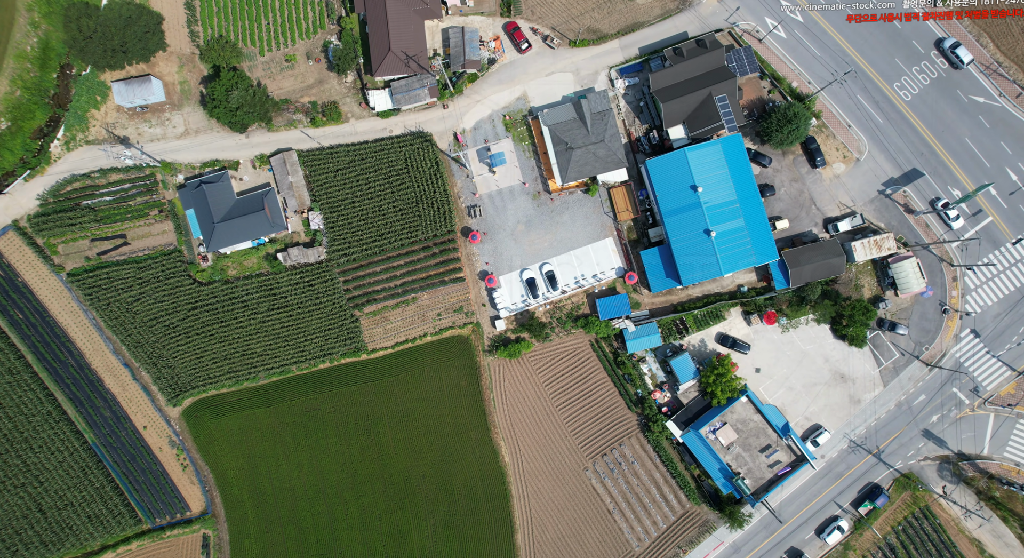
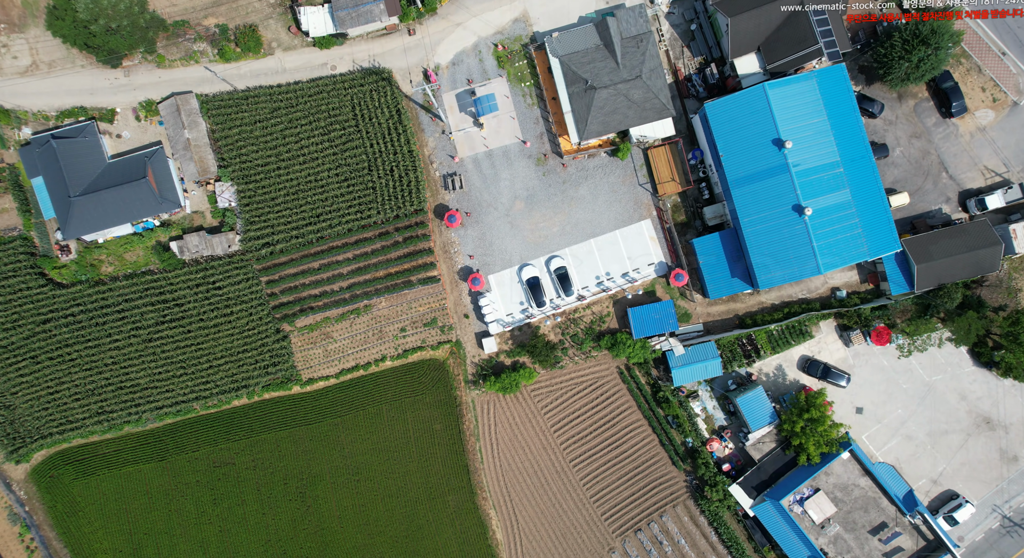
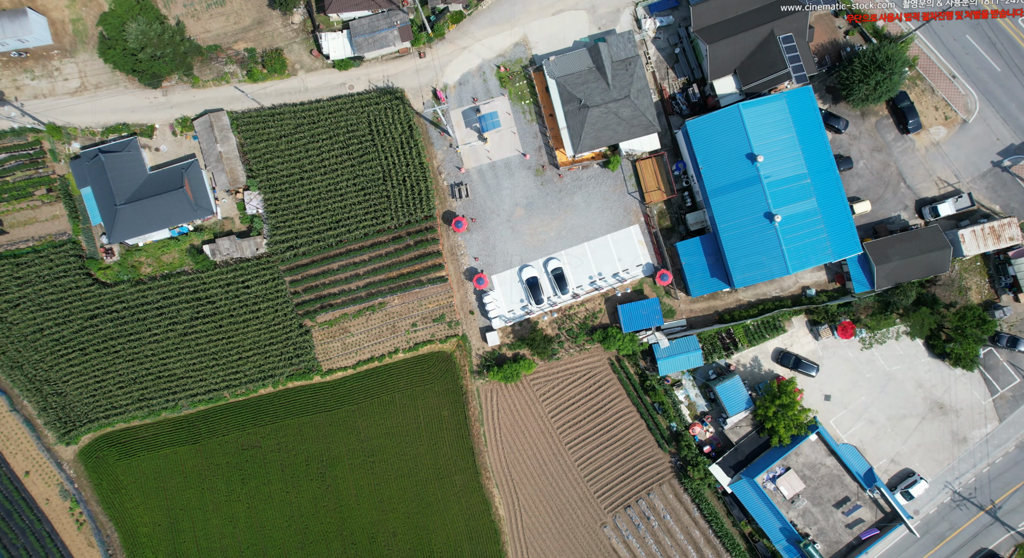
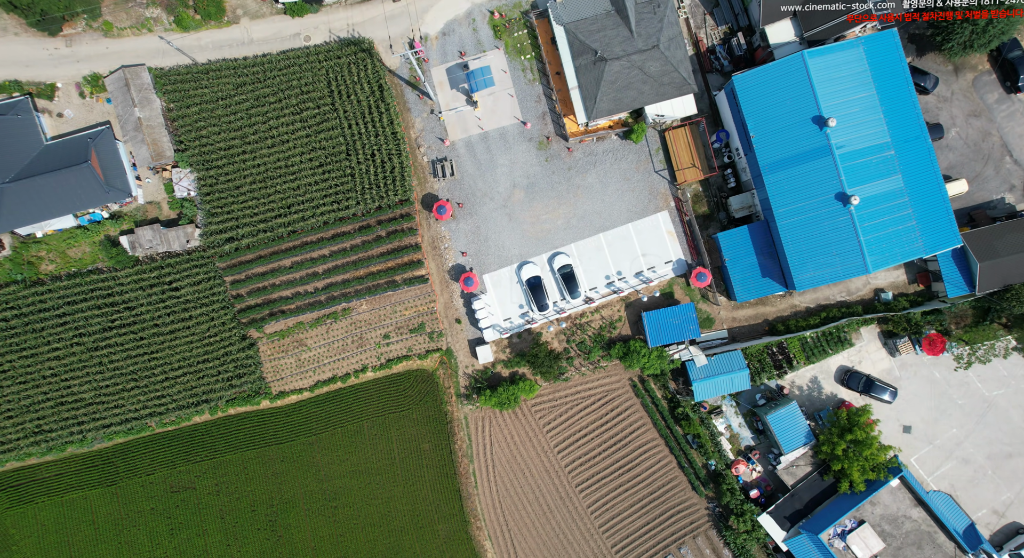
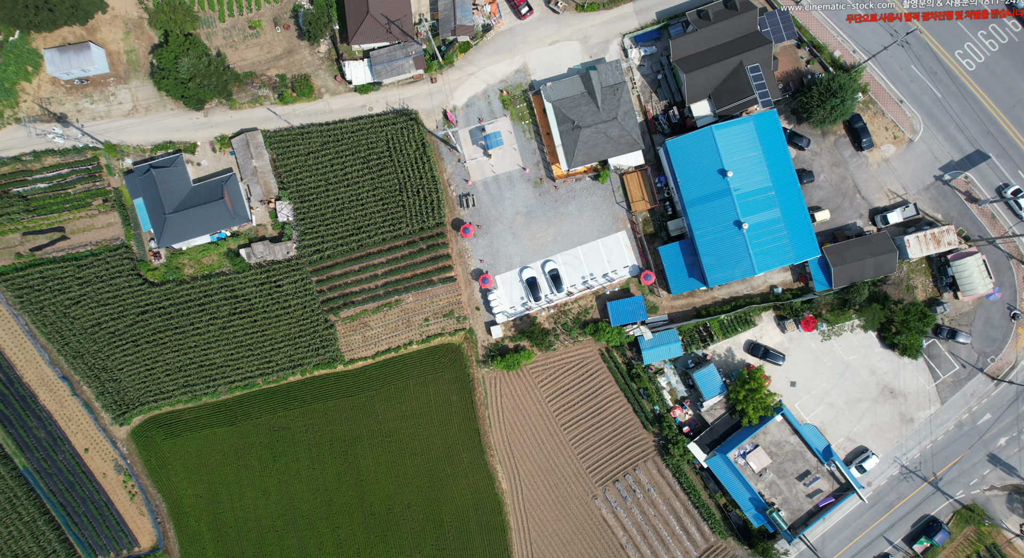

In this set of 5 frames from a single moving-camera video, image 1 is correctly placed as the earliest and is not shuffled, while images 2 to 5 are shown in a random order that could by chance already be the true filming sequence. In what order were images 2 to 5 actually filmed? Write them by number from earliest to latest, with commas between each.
5, 3, 2, 4
